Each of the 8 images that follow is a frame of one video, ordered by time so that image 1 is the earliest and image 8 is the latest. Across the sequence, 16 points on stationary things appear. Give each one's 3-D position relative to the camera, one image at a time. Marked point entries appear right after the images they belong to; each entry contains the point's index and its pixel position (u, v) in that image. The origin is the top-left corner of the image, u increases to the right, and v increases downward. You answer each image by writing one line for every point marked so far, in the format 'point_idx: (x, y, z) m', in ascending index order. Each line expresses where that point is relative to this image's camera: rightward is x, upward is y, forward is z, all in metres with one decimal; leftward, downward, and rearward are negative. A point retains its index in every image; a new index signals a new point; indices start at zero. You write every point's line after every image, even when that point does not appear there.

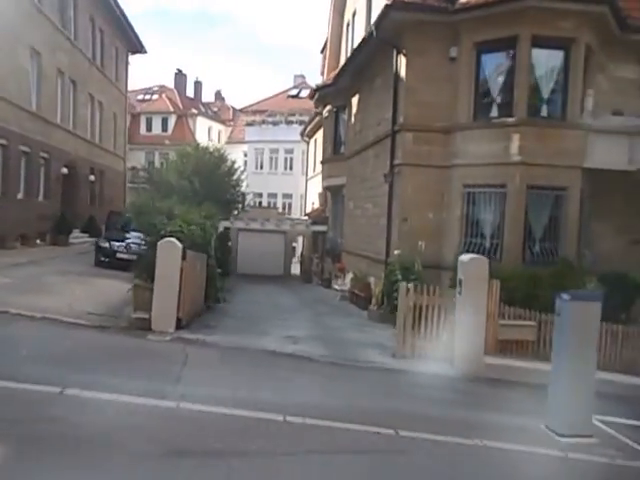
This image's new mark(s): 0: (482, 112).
0: (+5.0, +4.0, +17.2) m
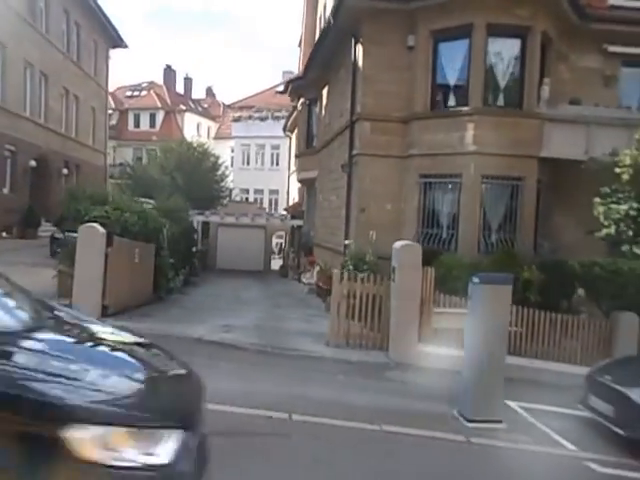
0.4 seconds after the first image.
0: (+3.7, +4.2, +17.0) m
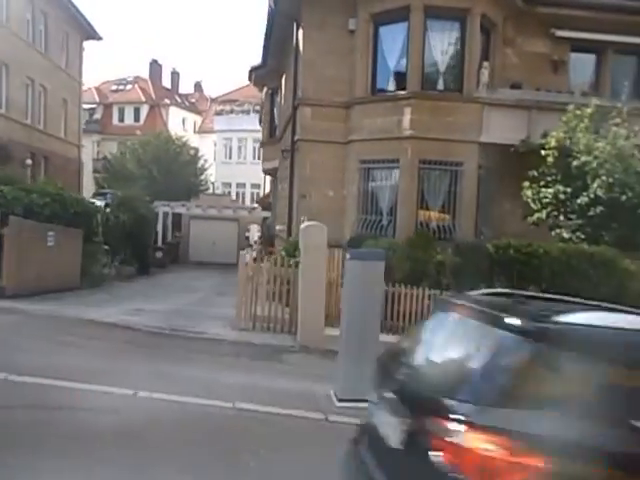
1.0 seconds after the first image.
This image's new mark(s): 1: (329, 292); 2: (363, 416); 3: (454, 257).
0: (+1.8, +4.6, +16.8) m
1: (+0.1, -1.0, +11.0) m
2: (+0.6, -2.3, +7.3) m
3: (+2.7, -0.3, +11.6) m
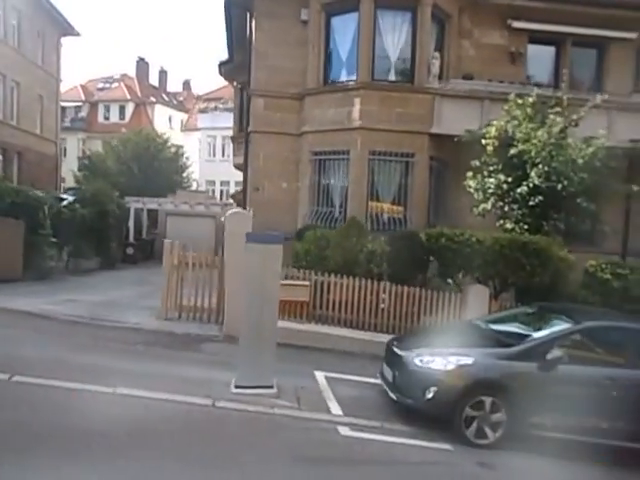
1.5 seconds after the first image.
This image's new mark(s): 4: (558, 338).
0: (+0.4, +4.9, +16.6) m
1: (-1.3, -0.8, +10.8) m
2: (-0.8, -2.1, +7.1) m
3: (+1.3, -0.1, +11.5) m
4: (+3.2, -1.3, +7.4) m
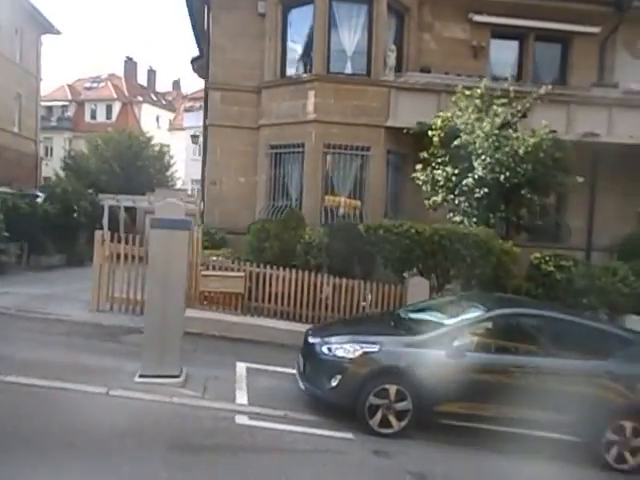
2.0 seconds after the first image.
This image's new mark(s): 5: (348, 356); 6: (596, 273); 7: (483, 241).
0: (-0.9, +5.0, +16.5) m
1: (-2.5, -0.6, +10.7) m
2: (-2.0, -1.9, +7.0) m
3: (+0.1, +0.1, +11.3) m
4: (+2.0, -1.1, +7.3) m
5: (+0.4, -1.5, +7.0) m
6: (+5.9, -0.8, +11.9) m
7: (+3.3, 0.0, +11.2) m
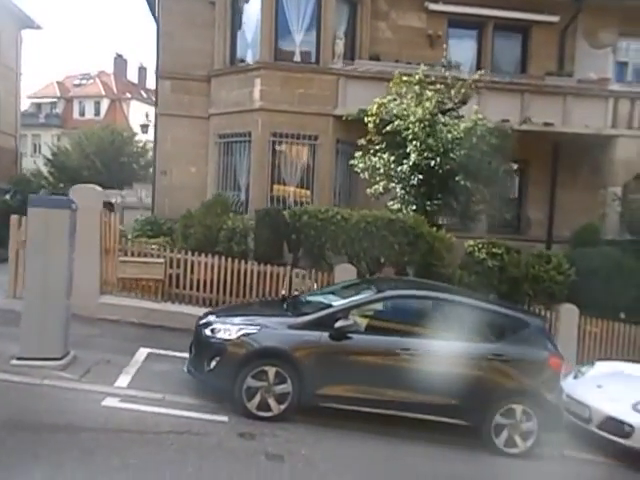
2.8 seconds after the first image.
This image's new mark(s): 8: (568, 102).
0: (-2.4, +5.3, +16.3) m
1: (-4.0, -0.4, +10.5) m
2: (-3.5, -1.6, +6.8) m
3: (-1.4, +0.3, +11.2) m
4: (+0.5, -0.8, +7.1) m
5: (-1.1, -1.2, +6.8) m
6: (+4.4, -0.5, +11.7) m
7: (+1.8, +0.3, +11.0) m
8: (+7.5, +4.2, +16.8) m
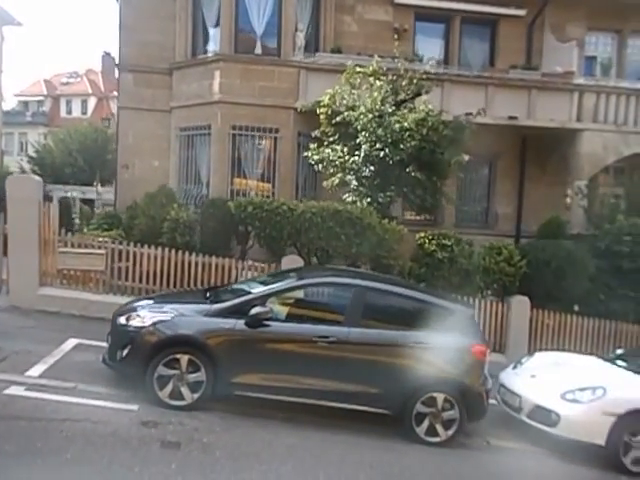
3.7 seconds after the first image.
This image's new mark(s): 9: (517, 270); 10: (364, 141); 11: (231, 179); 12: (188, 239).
0: (-3.5, +5.5, +16.1) m
1: (-5.0, -0.2, +10.4) m
2: (-4.5, -1.5, +6.6) m
3: (-2.4, +0.5, +11.0) m
4: (-0.5, -0.7, +7.0) m
5: (-2.1, -1.0, +6.7) m
6: (+3.4, -0.3, +11.6) m
7: (+0.8, +0.4, +10.9) m
8: (+6.4, +4.4, +16.7) m
9: (+4.1, -0.6, +11.6) m
10: (+1.0, +2.1, +11.7) m
11: (-2.5, +1.7, +15.4) m
12: (-2.7, 0.0, +11.3) m
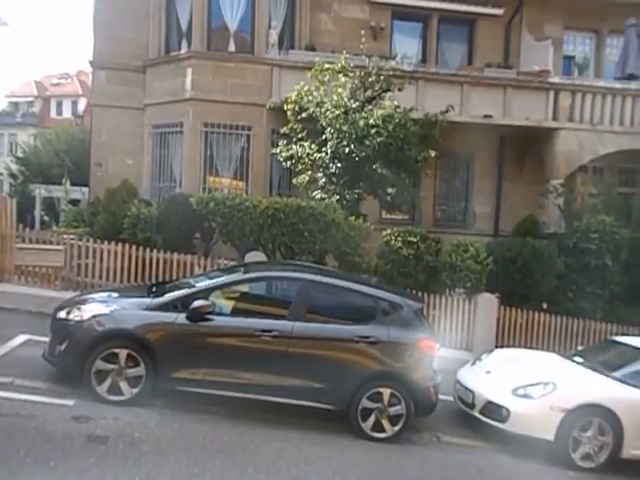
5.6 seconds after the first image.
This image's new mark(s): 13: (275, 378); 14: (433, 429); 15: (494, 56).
0: (-4.2, +5.5, +16.0) m
1: (-5.8, -0.1, +10.2) m
2: (-5.2, -1.4, +6.5) m
3: (-3.2, +0.6, +10.9) m
4: (-1.2, -0.6, +6.9) m
5: (-2.8, -0.9, +6.6) m
6: (+2.6, -0.2, +11.5) m
7: (+0.1, +0.5, +10.8) m
8: (+5.7, +4.4, +16.7) m
9: (+3.4, -0.6, +11.5) m
10: (+0.2, +2.1, +11.7) m
11: (-3.2, +1.7, +15.3) m
12: (-3.4, +0.1, +11.2) m
13: (-0.5, -1.7, +6.7) m
14: (+1.6, -2.6, +7.6) m
15: (+5.8, +6.1, +18.5) m
